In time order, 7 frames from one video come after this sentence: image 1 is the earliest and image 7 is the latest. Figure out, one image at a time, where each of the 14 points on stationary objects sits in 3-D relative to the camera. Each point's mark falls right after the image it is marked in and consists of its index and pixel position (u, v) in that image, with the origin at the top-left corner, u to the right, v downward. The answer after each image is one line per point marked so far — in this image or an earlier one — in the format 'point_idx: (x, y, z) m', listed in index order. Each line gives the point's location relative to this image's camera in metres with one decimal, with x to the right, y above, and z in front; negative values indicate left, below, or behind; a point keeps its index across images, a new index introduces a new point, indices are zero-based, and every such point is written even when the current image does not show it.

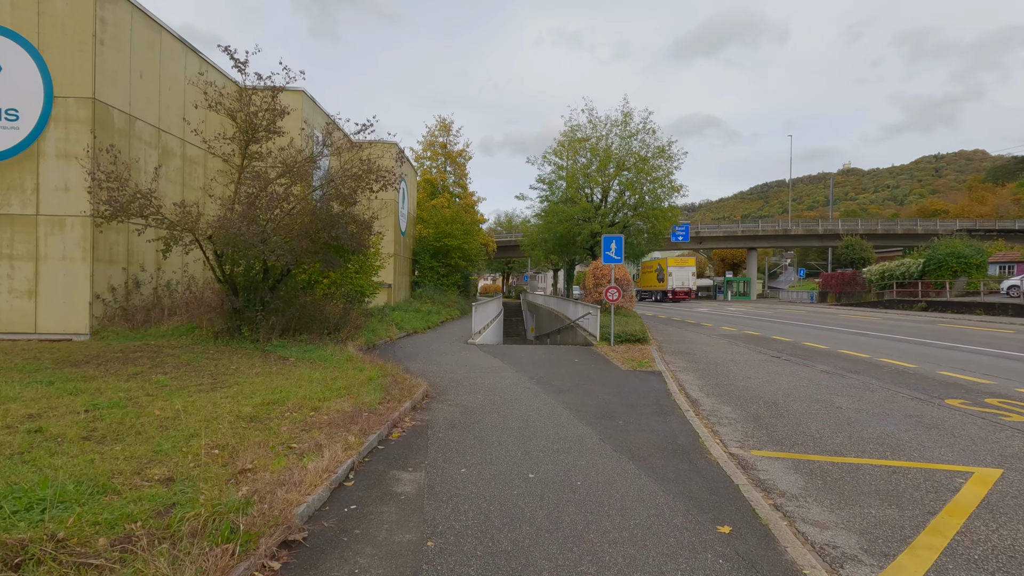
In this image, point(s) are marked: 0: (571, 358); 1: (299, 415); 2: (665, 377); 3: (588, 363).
0: (+1.3, -1.5, +11.6) m
1: (-2.2, -1.3, +5.5) m
2: (+2.7, -1.6, +9.4) m
3: (+1.6, -1.5, +10.9) m
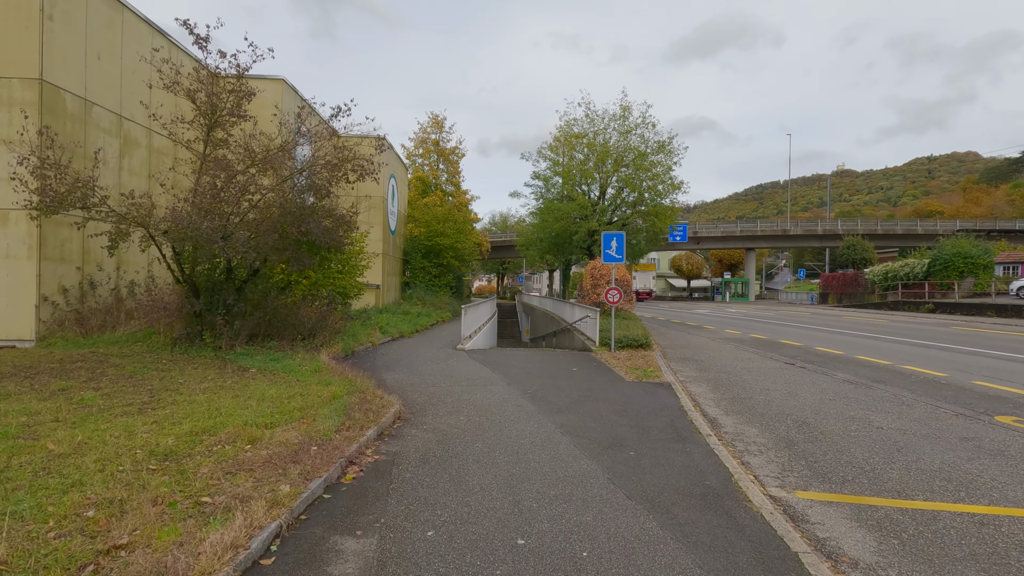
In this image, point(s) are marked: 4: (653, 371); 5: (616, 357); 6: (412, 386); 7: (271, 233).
0: (+1.1, -1.5, +10.5) m
1: (-2.3, -1.3, +4.3) m
2: (+2.5, -1.6, +8.3) m
3: (+1.4, -1.6, +9.8) m
4: (+2.6, -1.6, +10.1) m
5: (+2.3, -1.6, +12.1) m
6: (-1.5, -1.5, +7.8) m
7: (-4.6, +1.0, +10.1) m
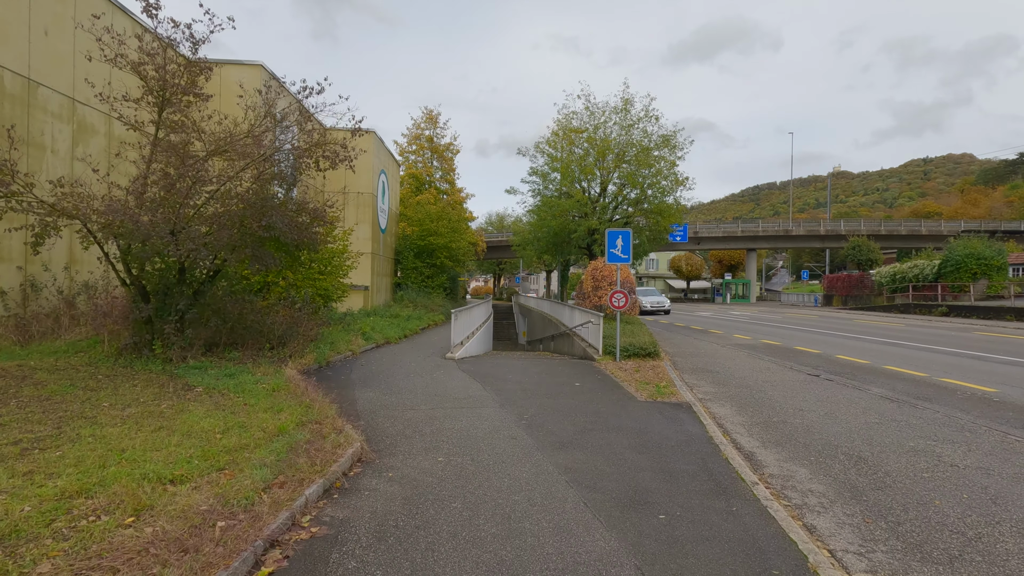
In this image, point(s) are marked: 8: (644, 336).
0: (+1.0, -1.6, +9.3) m
1: (-2.4, -1.4, +3.1) m
2: (+2.5, -1.7, +7.1) m
3: (+1.3, -1.6, +8.6) m
4: (+2.5, -1.6, +8.8) m
5: (+2.2, -1.6, +10.8) m
6: (-1.6, -1.5, +6.6) m
7: (-4.6, +1.0, +8.8) m
8: (+3.2, -1.2, +13.1) m
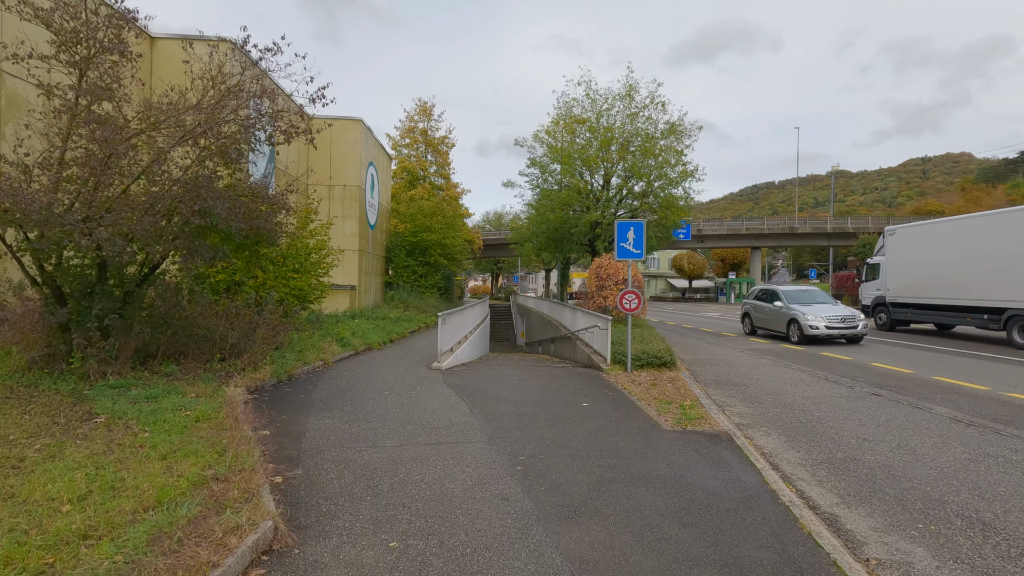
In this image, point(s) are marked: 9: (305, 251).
0: (+0.9, -1.6, +7.7) m
1: (-2.4, -1.4, +1.5) m
2: (+2.4, -1.7, +5.5) m
3: (+1.2, -1.6, +7.0) m
4: (+2.5, -1.6, +7.3) m
5: (+2.1, -1.6, +9.2) m
6: (-1.6, -1.5, +5.0) m
7: (-4.7, +1.0, +7.2) m
8: (+3.1, -1.2, +11.6) m
9: (-5.5, +1.0, +14.4) m
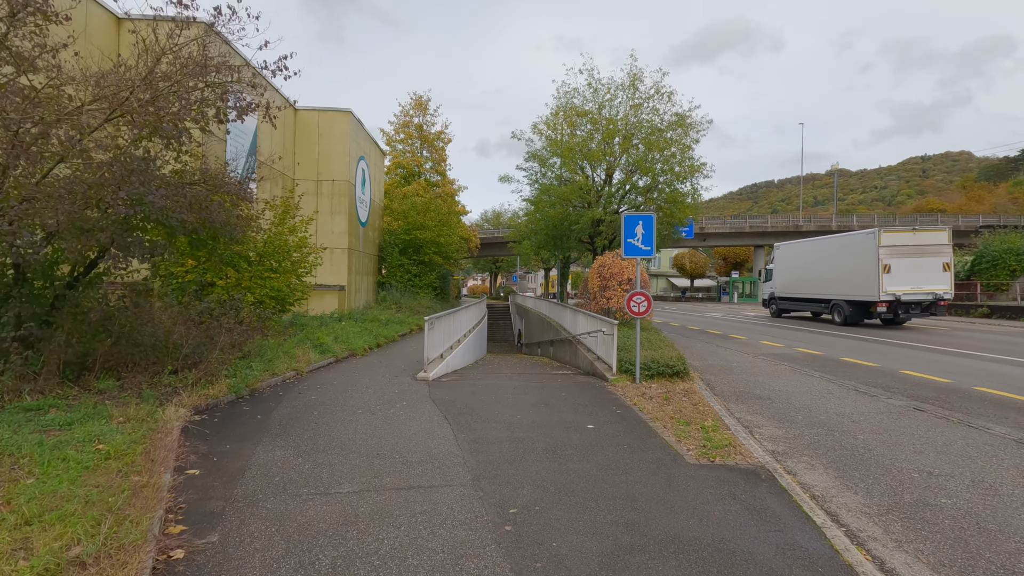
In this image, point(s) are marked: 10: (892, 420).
0: (+0.8, -1.6, +6.6) m
1: (-2.5, -1.4, +0.4) m
2: (+2.3, -1.7, +4.4) m
3: (+1.1, -1.6, +5.9) m
4: (+2.4, -1.7, +6.2) m
5: (+2.0, -1.6, +8.1) m
6: (-1.7, -1.5, +3.9) m
7: (-4.8, +0.9, +6.1) m
8: (+3.0, -1.2, +10.5) m
9: (-5.6, +1.0, +13.3) m
10: (+5.3, -1.8, +7.4) m
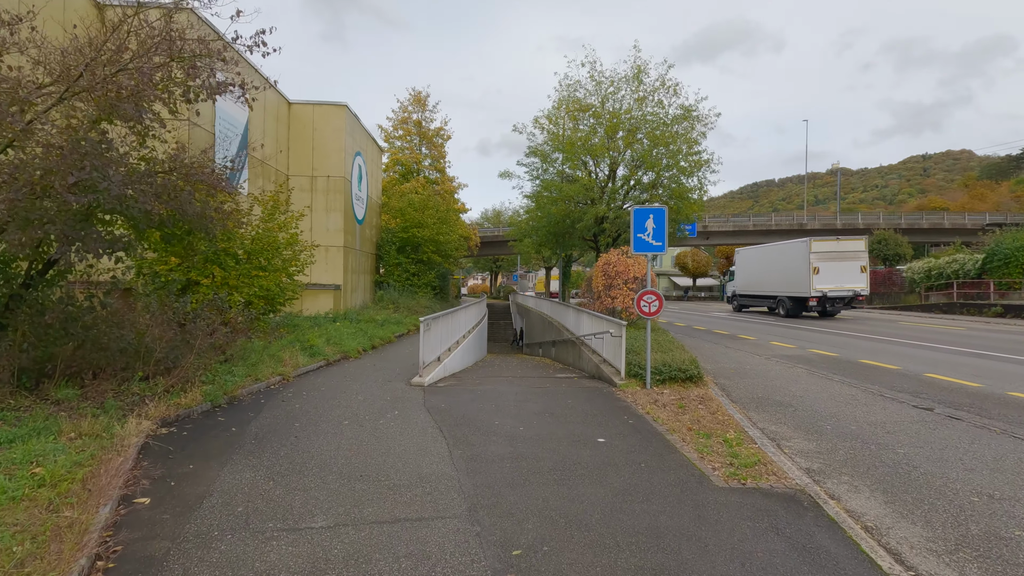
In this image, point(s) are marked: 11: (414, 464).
0: (+0.9, -1.6, +6.0) m
1: (-2.5, -1.4, -0.3) m
2: (+2.3, -1.7, +3.8) m
3: (+1.1, -1.6, +5.3) m
4: (+2.4, -1.6, +5.5) m
5: (+2.1, -1.6, +7.5) m
6: (-1.7, -1.5, +3.2) m
7: (-4.8, +0.9, +5.4) m
8: (+3.1, -1.2, +9.8) m
9: (-5.6, +1.0, +12.6) m
10: (+5.3, -1.8, +6.8) m
11: (-0.9, -1.6, +4.9) m
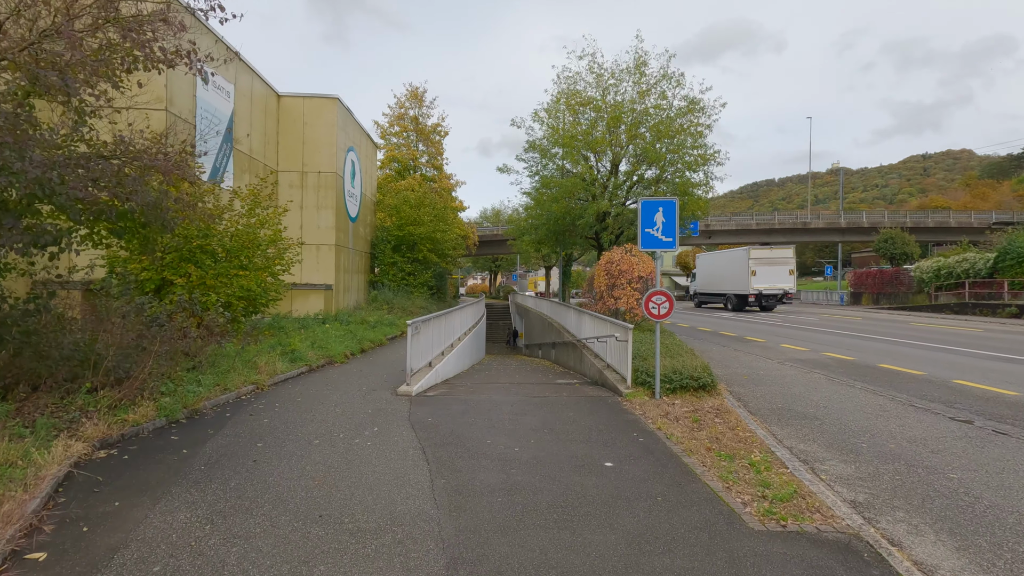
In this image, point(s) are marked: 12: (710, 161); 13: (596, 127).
0: (+0.8, -1.6, +5.2) m
1: (-2.6, -1.4, -1.0) m
2: (+2.3, -1.7, +3.0) m
3: (+1.1, -1.6, +4.5) m
4: (+2.3, -1.6, +4.7) m
5: (+2.0, -1.6, +6.7) m
6: (-1.8, -1.5, +2.5) m
7: (-4.9, +0.9, +4.7) m
8: (+3.0, -1.2, +9.0) m
9: (-5.7, +1.0, +11.8) m
10: (+5.2, -1.8, +6.0) m
11: (-0.9, -1.6, +4.1) m
12: (+7.1, +4.5, +19.4) m
13: (+3.1, +5.9, +19.8) m
